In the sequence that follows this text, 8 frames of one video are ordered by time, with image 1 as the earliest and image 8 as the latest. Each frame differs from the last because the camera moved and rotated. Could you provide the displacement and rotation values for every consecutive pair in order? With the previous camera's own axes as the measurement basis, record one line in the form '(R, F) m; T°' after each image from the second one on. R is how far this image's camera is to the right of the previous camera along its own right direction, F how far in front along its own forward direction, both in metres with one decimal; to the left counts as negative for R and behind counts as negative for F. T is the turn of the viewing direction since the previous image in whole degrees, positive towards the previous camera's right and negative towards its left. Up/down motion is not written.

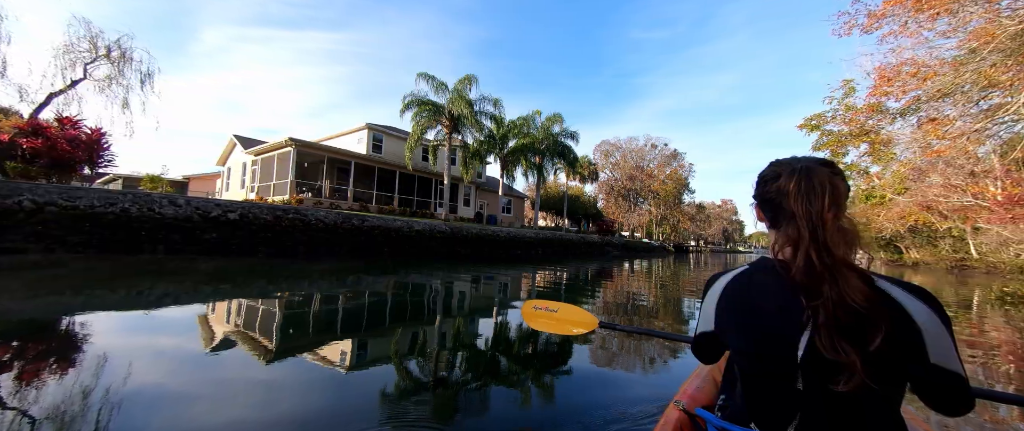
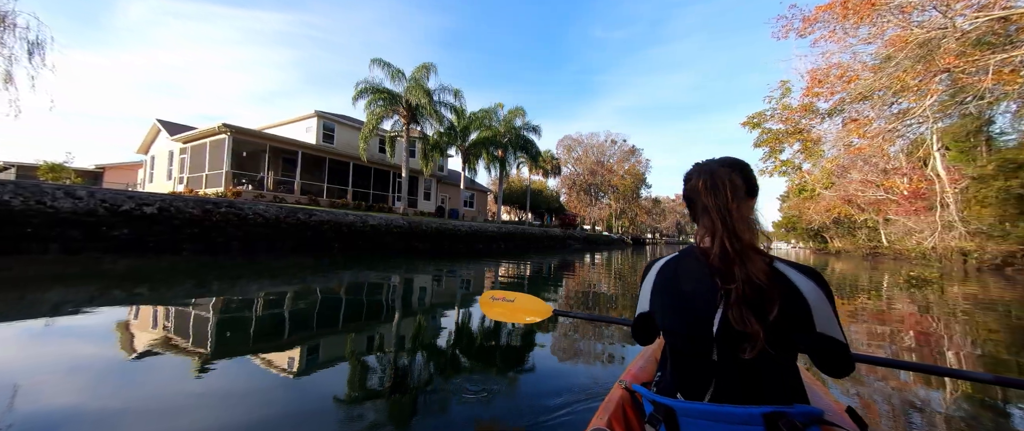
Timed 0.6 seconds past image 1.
(+0.1, +0.1) m; +6°
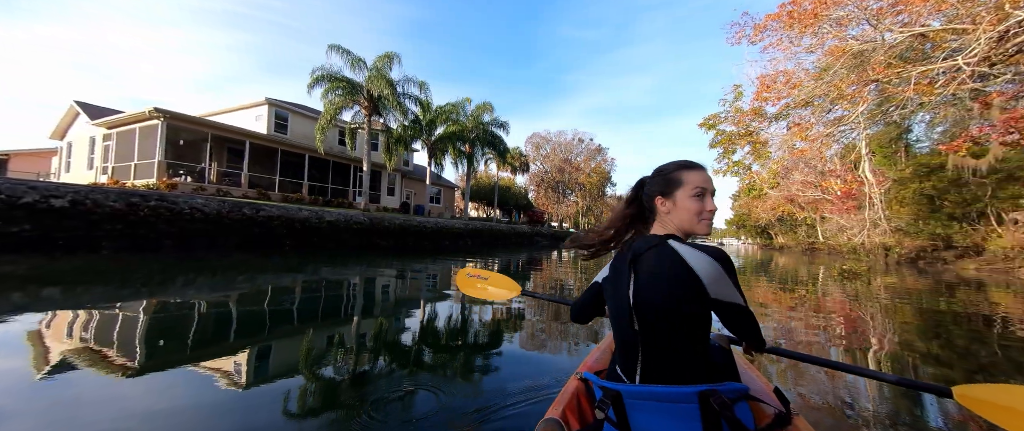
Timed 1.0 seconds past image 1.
(+0.1, +0.1) m; +5°
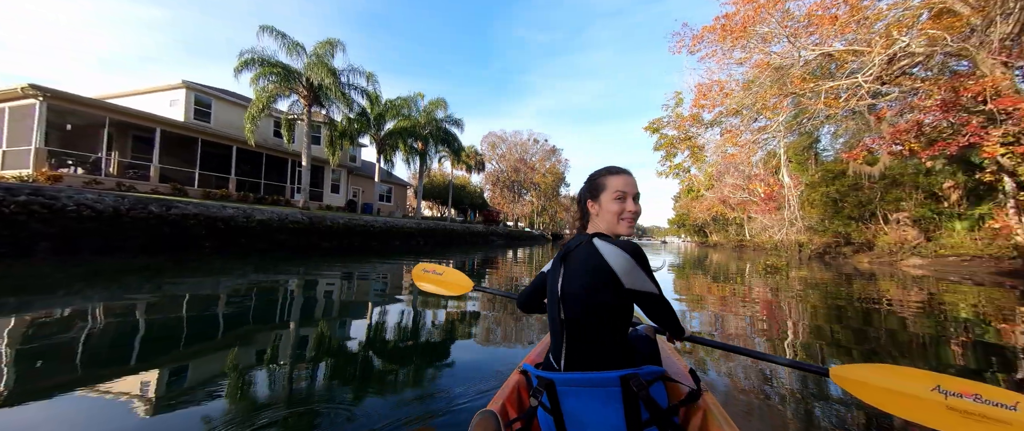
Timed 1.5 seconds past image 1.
(+0.1, +0.1) m; +7°
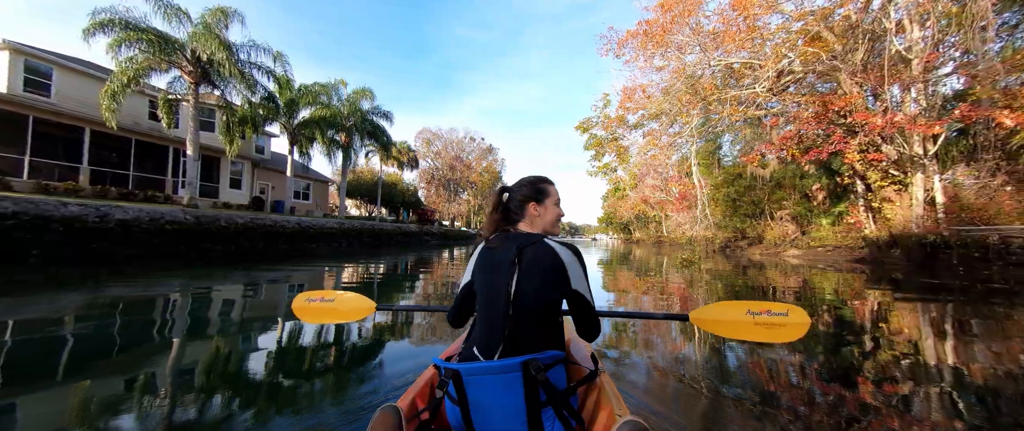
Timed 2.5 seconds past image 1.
(+0.2, +0.3) m; +11°
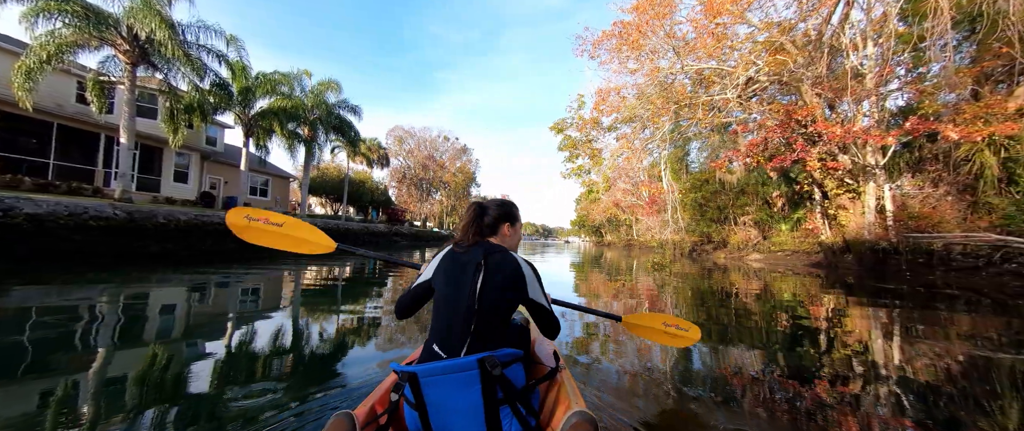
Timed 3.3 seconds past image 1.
(+0.1, +0.3) m; +4°
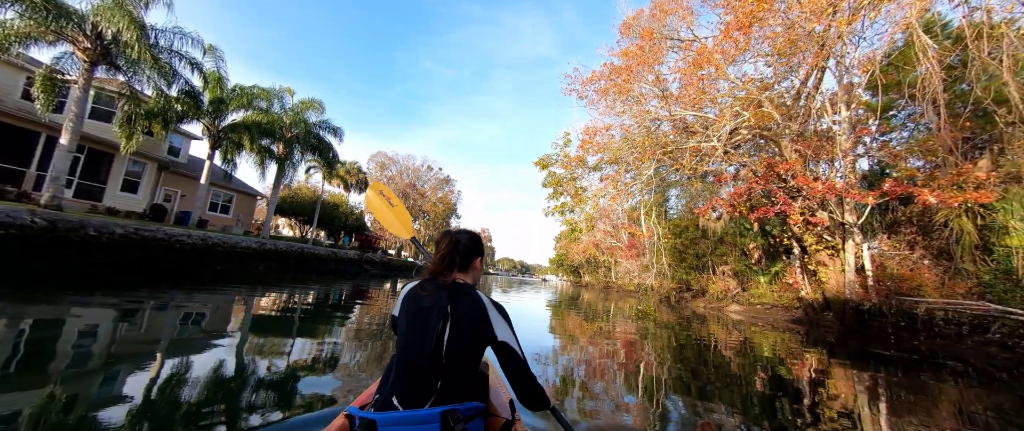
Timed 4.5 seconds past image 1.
(0.0, +0.4) m; +3°
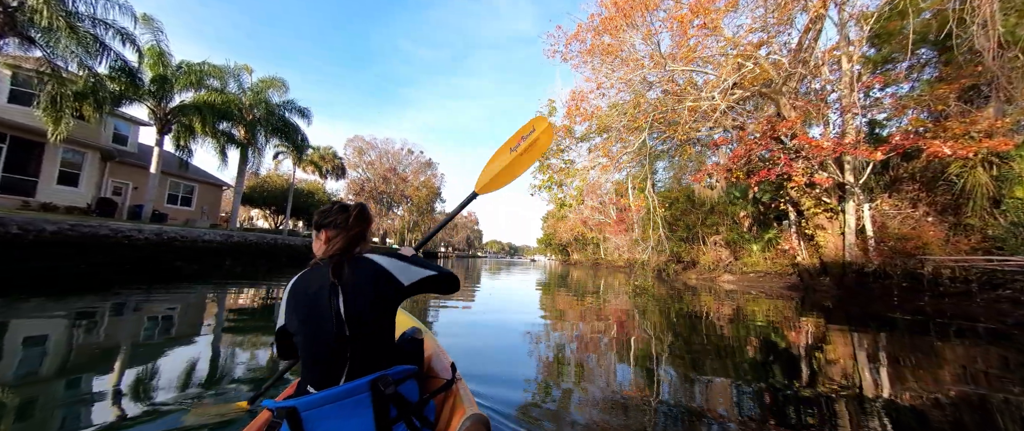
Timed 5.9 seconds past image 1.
(0.0, +0.6) m; +2°
